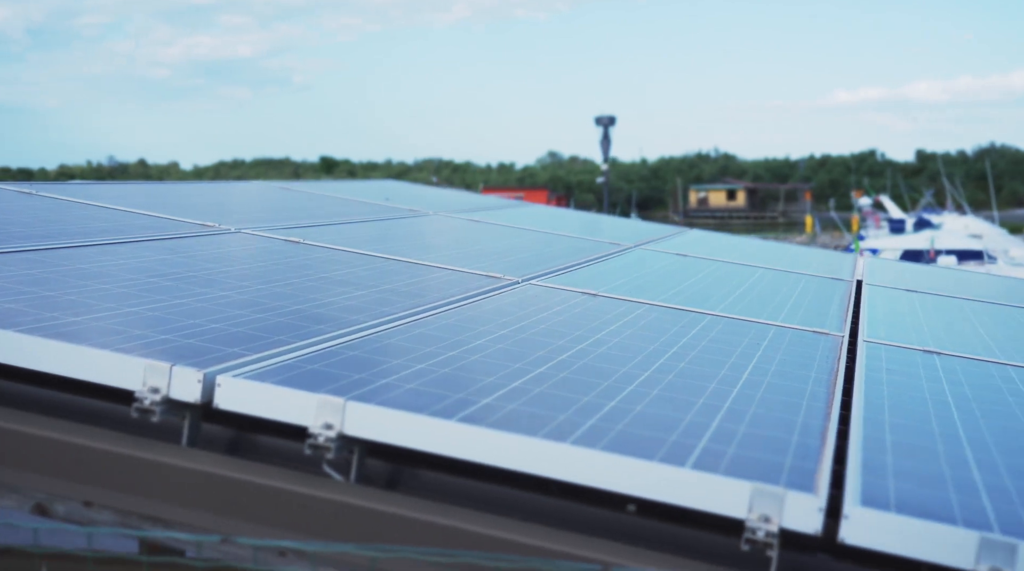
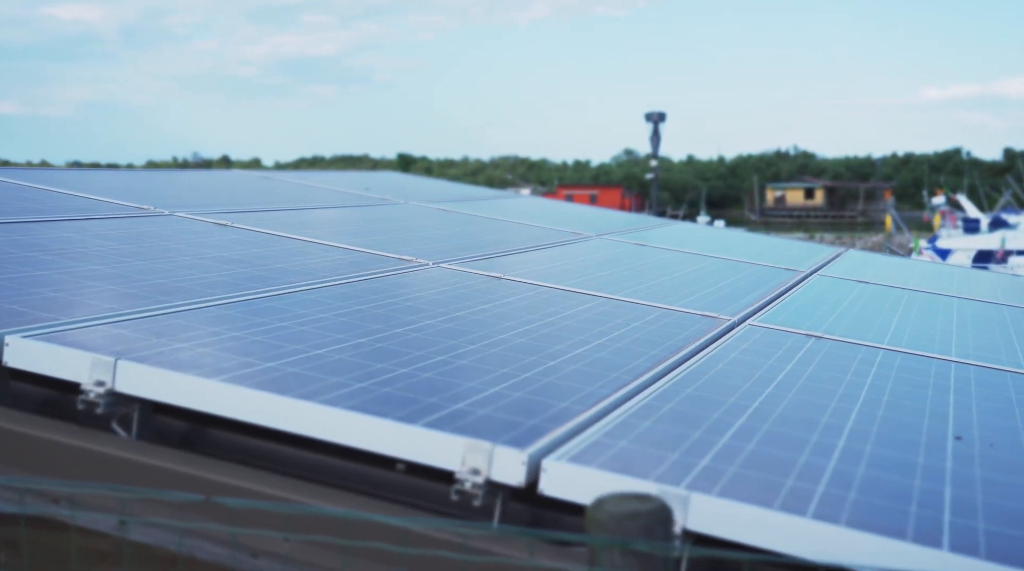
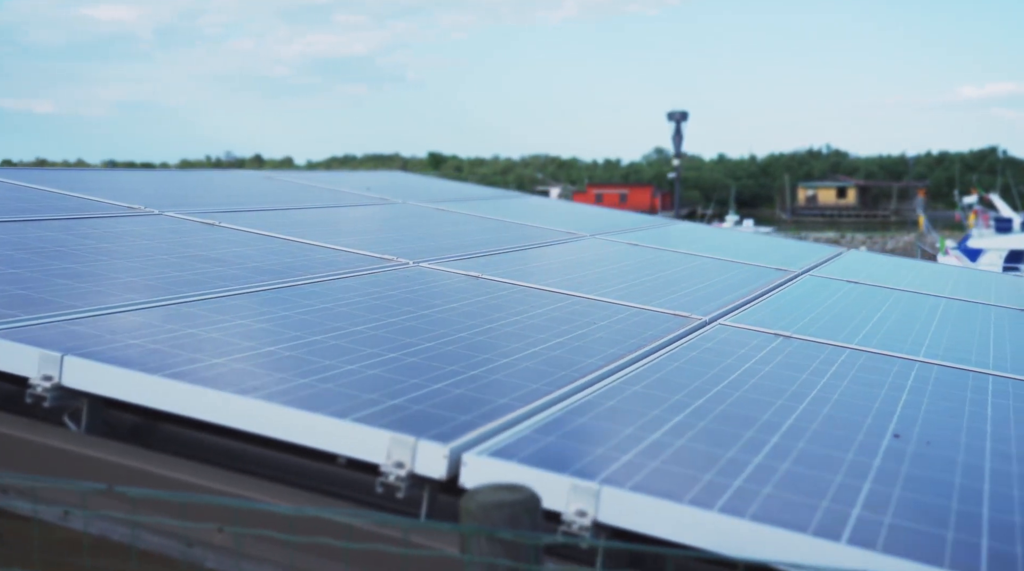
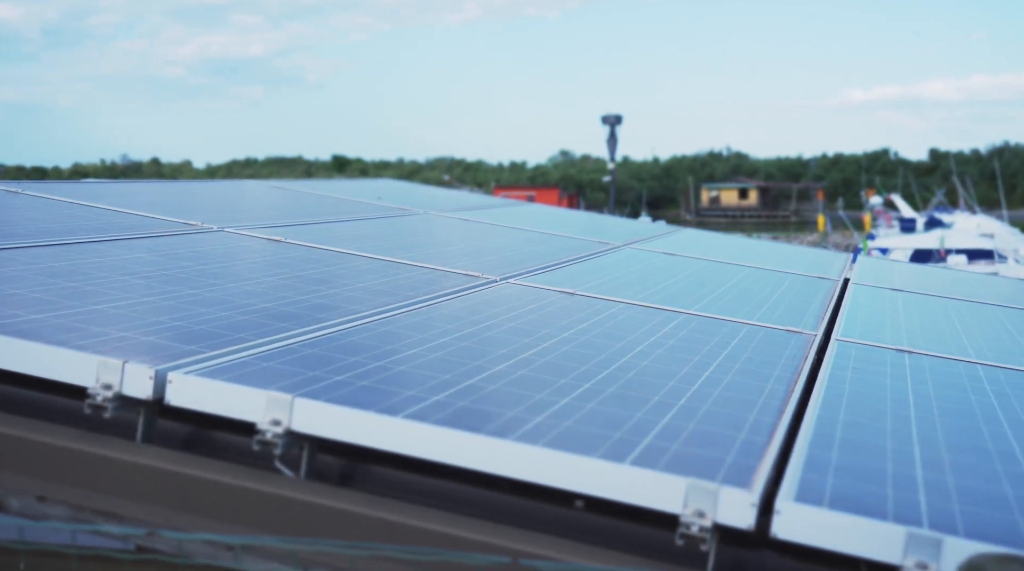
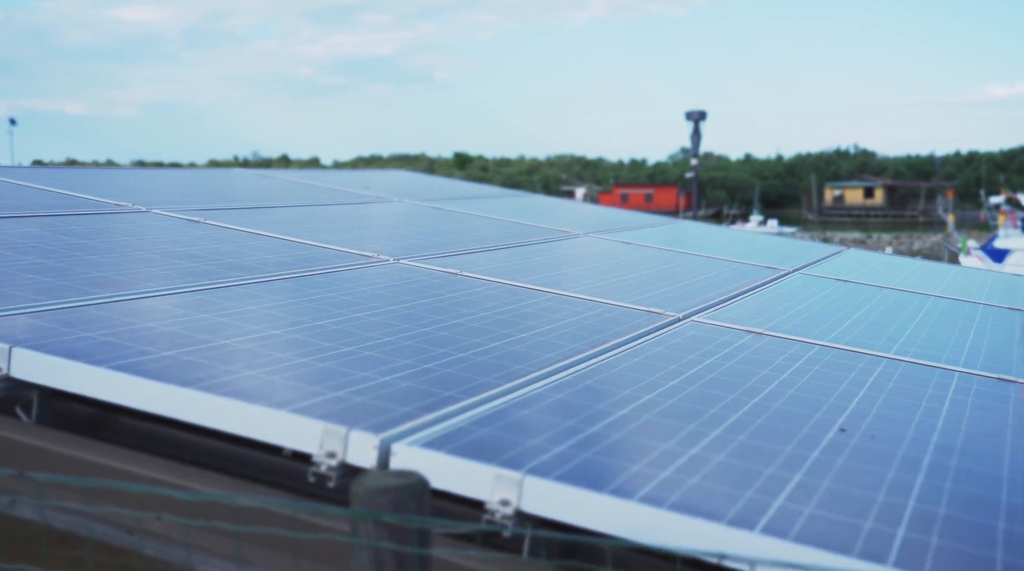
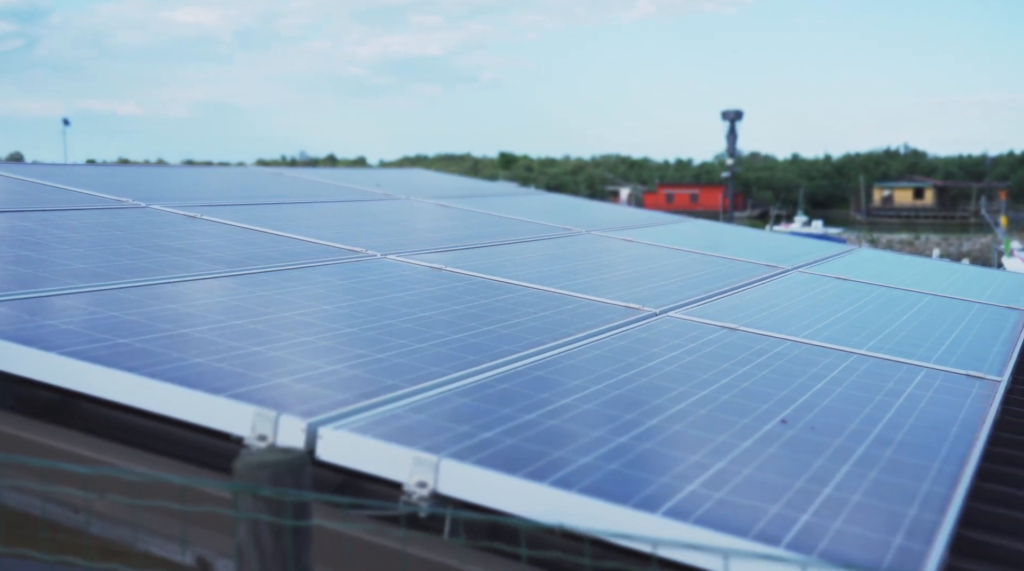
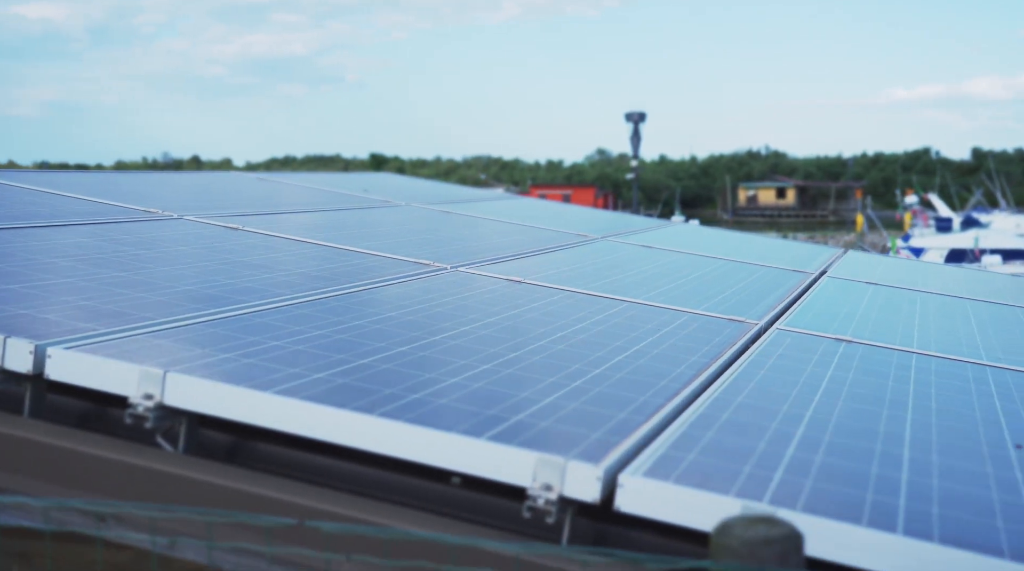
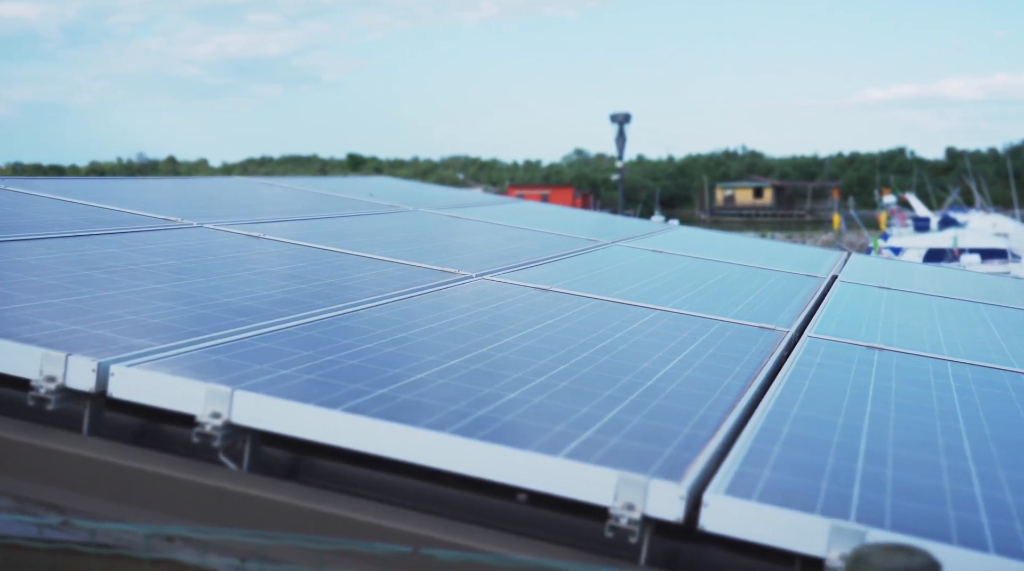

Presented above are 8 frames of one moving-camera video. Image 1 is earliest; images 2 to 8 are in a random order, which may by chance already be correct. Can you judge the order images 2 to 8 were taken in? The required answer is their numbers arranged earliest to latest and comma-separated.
4, 8, 7, 2, 3, 5, 6
